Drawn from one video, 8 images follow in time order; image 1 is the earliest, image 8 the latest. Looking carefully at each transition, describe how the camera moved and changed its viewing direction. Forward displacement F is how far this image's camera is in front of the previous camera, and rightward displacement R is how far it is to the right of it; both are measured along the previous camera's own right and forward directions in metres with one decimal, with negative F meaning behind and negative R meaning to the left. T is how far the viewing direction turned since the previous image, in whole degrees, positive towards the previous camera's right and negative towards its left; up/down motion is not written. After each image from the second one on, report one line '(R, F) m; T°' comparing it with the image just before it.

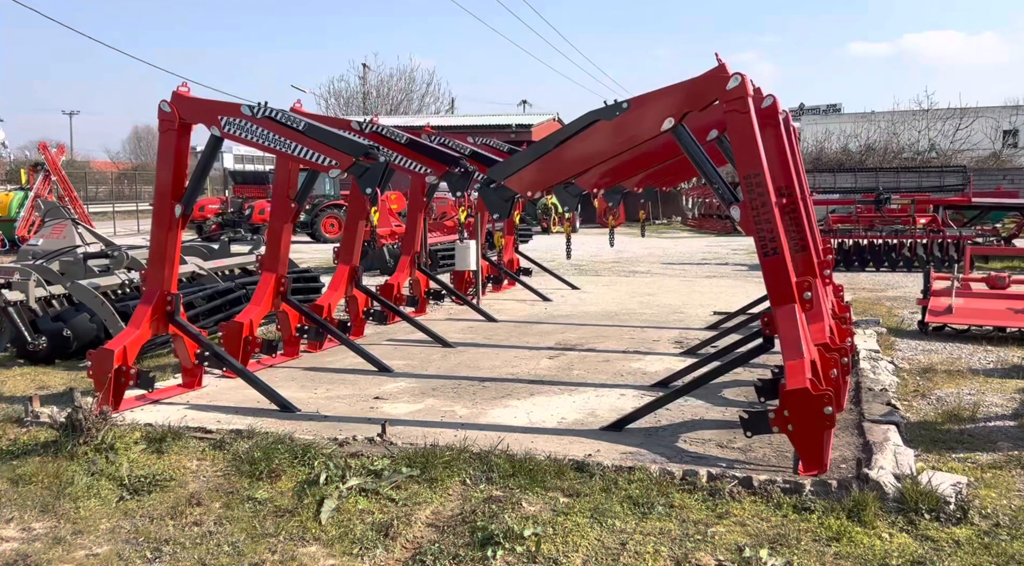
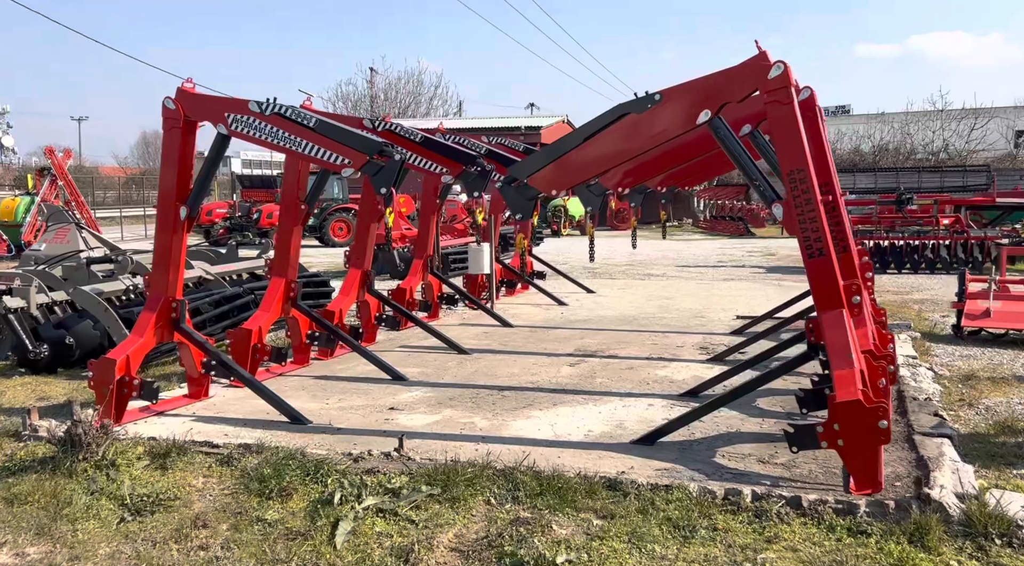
(-0.1, +0.3) m; 0°
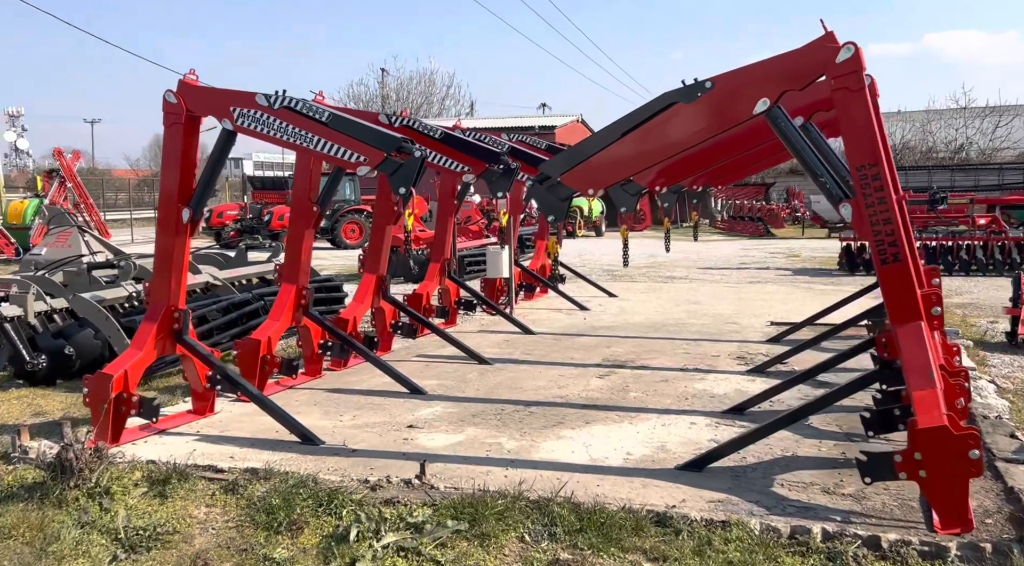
(-0.1, +0.5) m; -1°
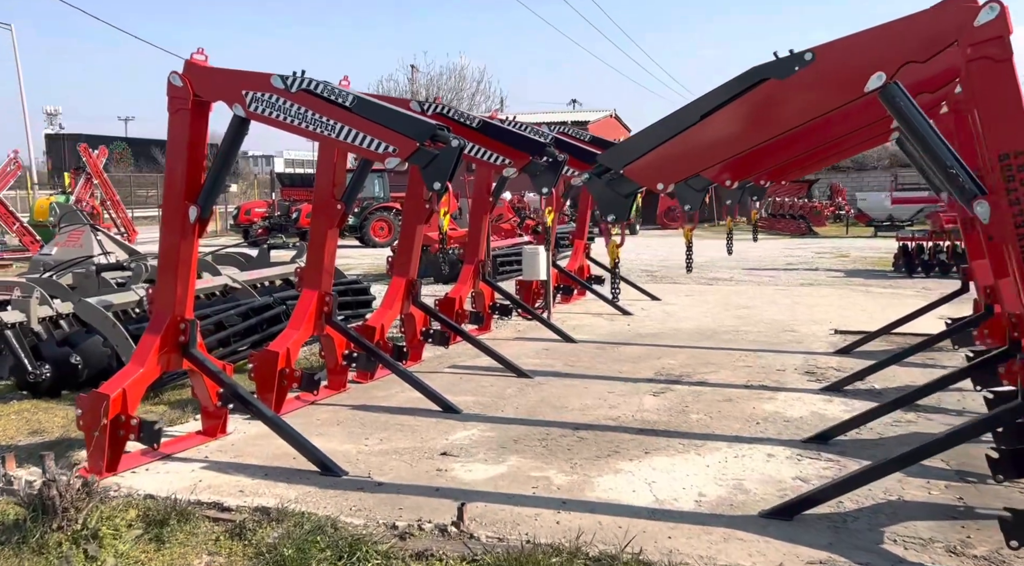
(-0.1, +0.7) m; -2°
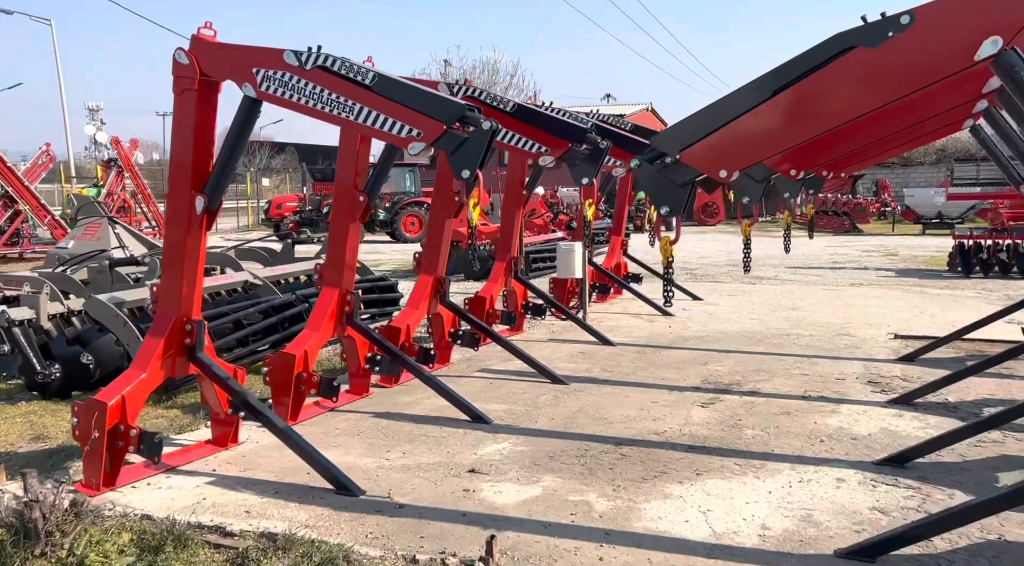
(0.0, +0.5) m; -2°
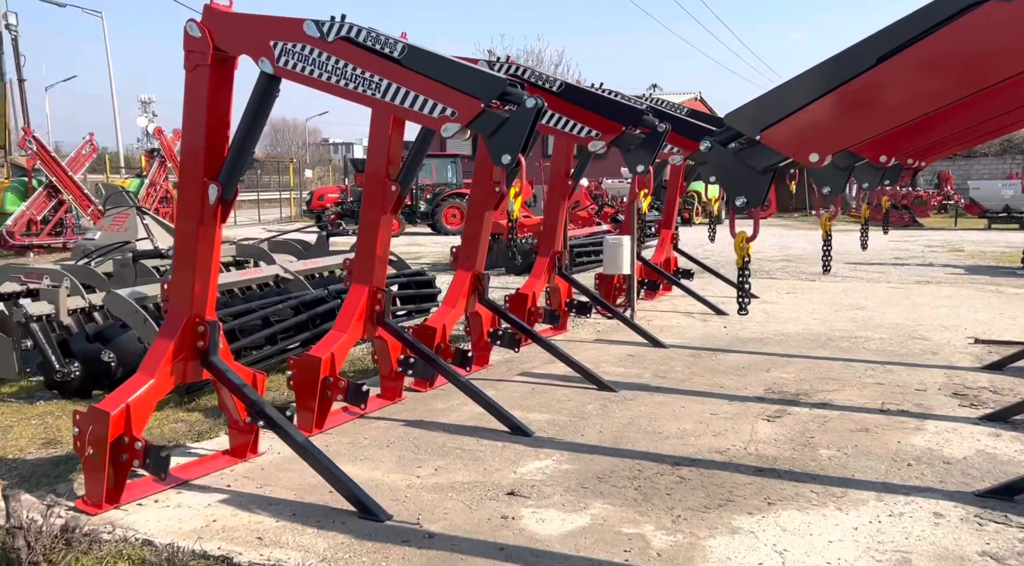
(0.0, +0.5) m; -3°
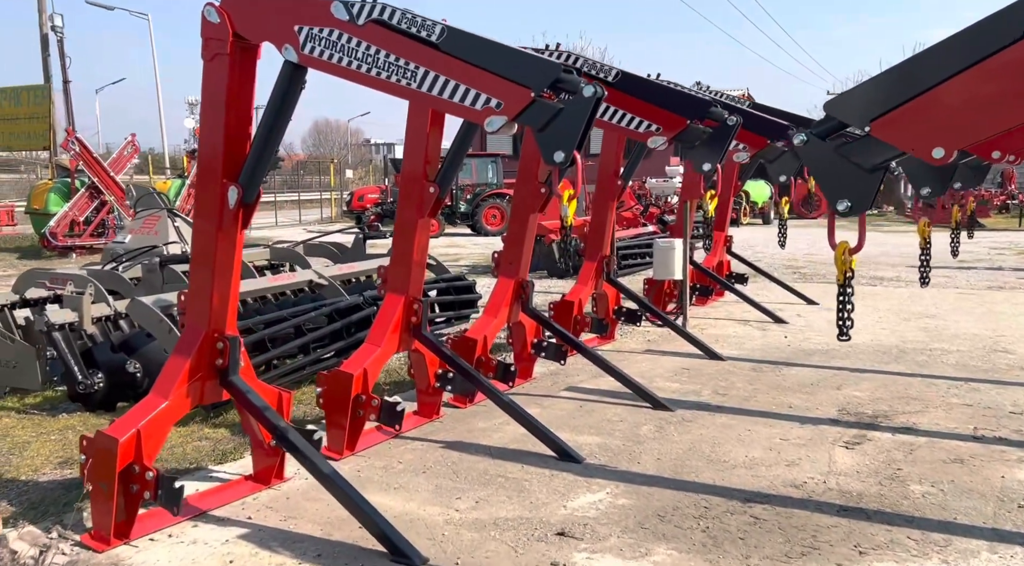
(0.0, +0.5) m; -2°
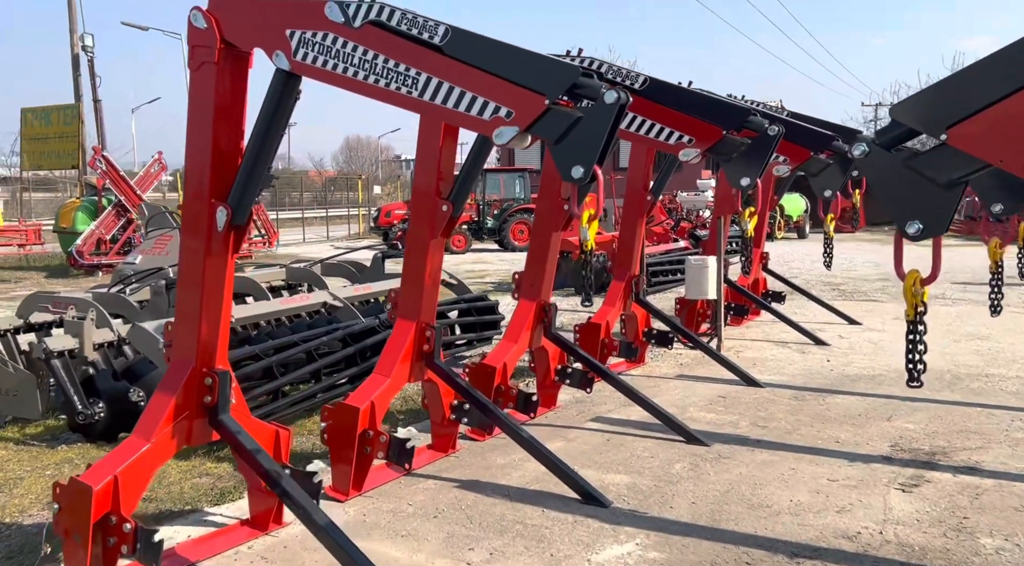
(+0.1, +0.4) m; -2°
